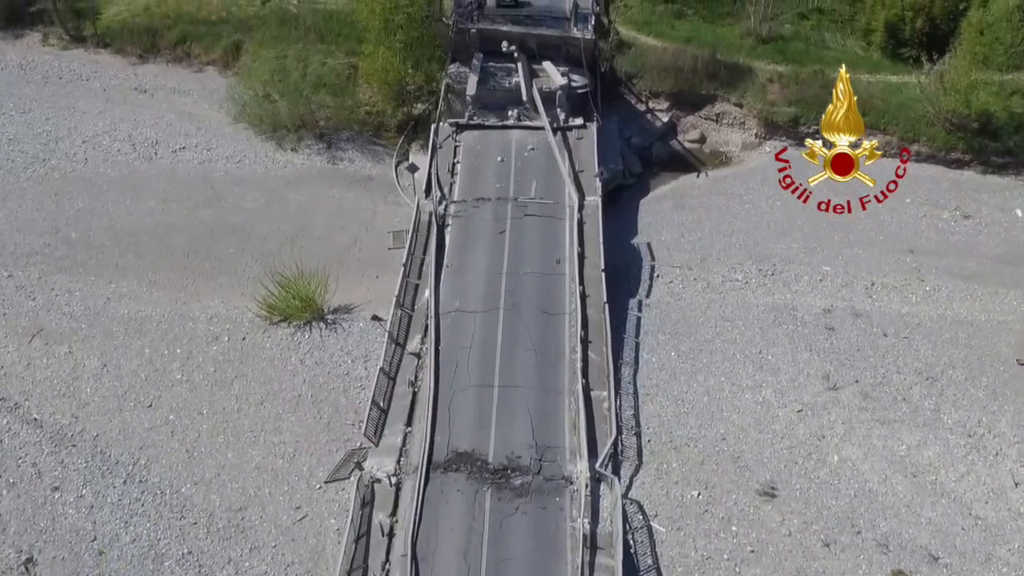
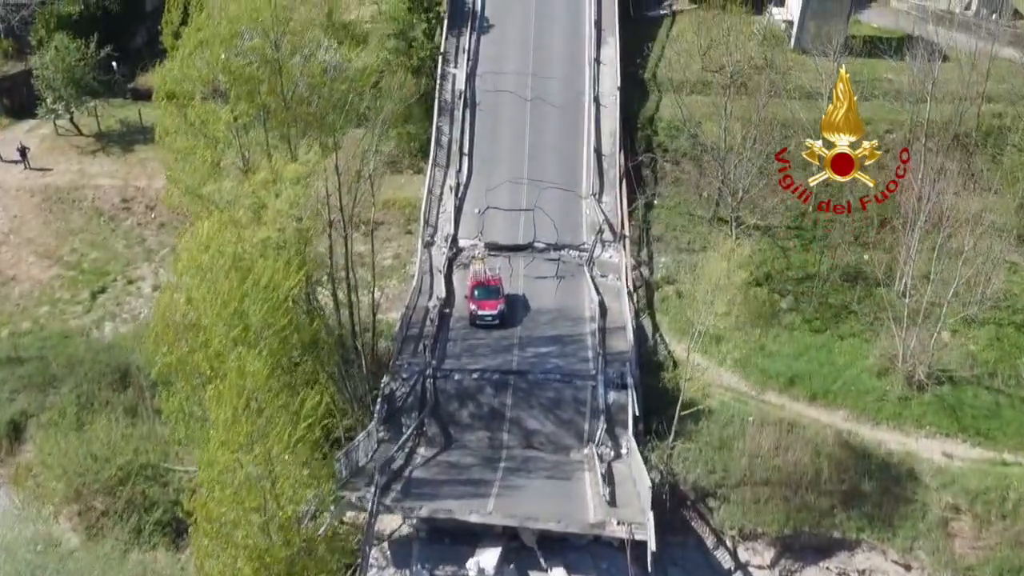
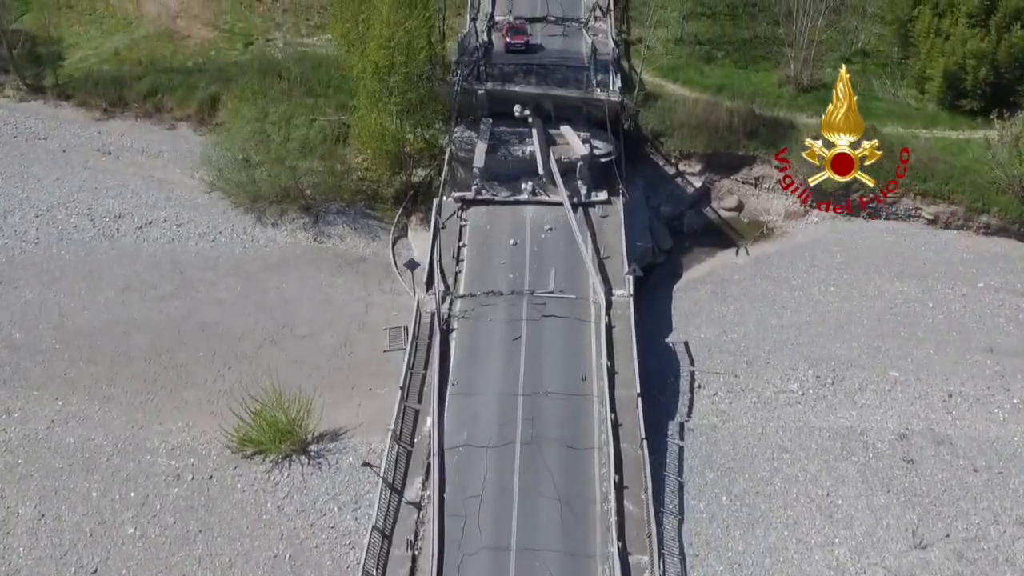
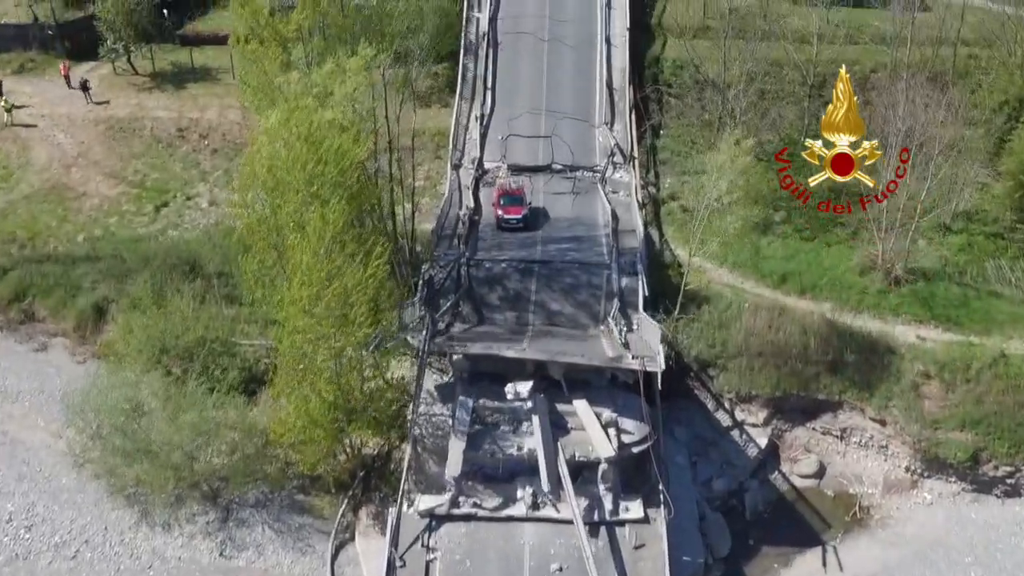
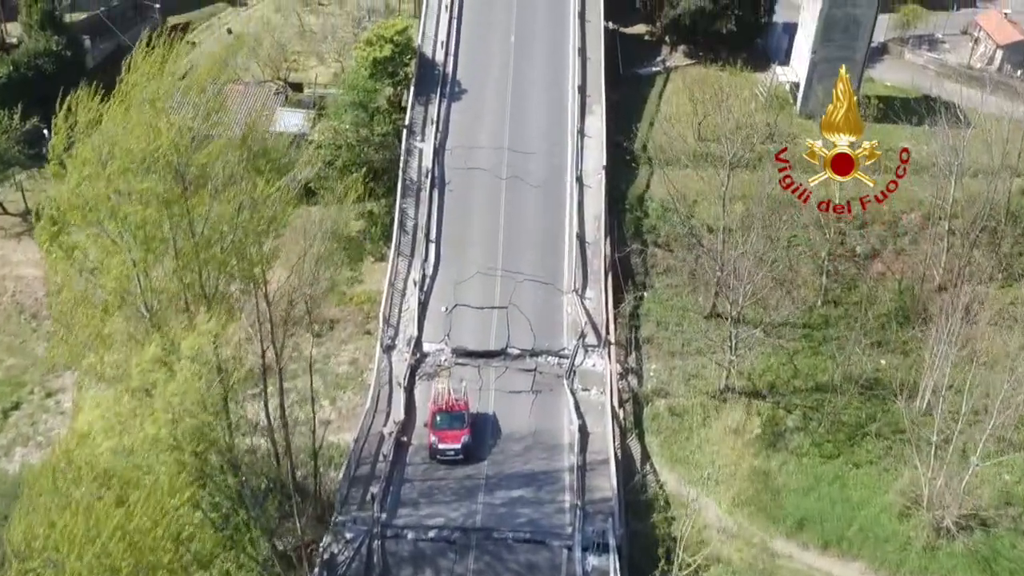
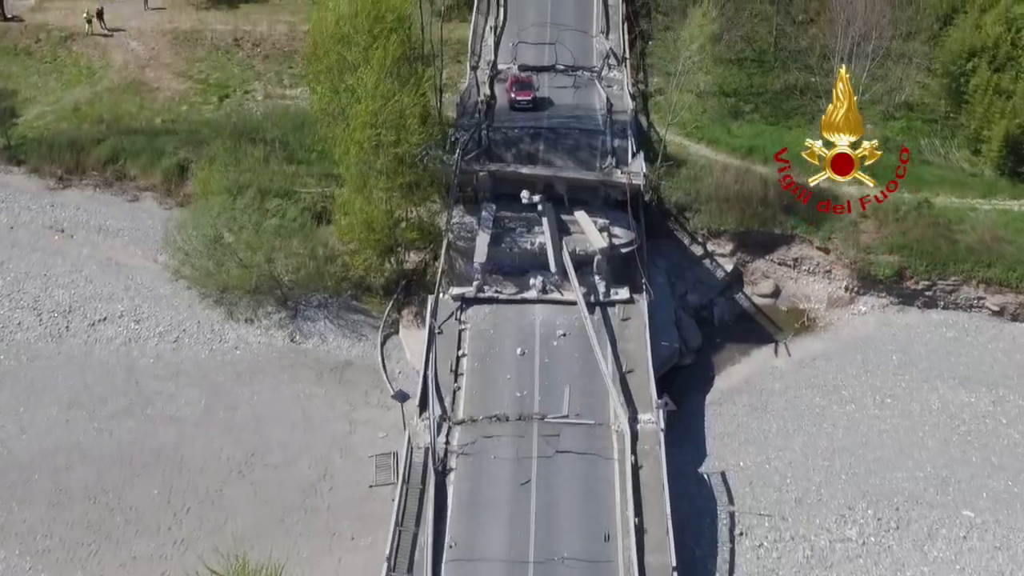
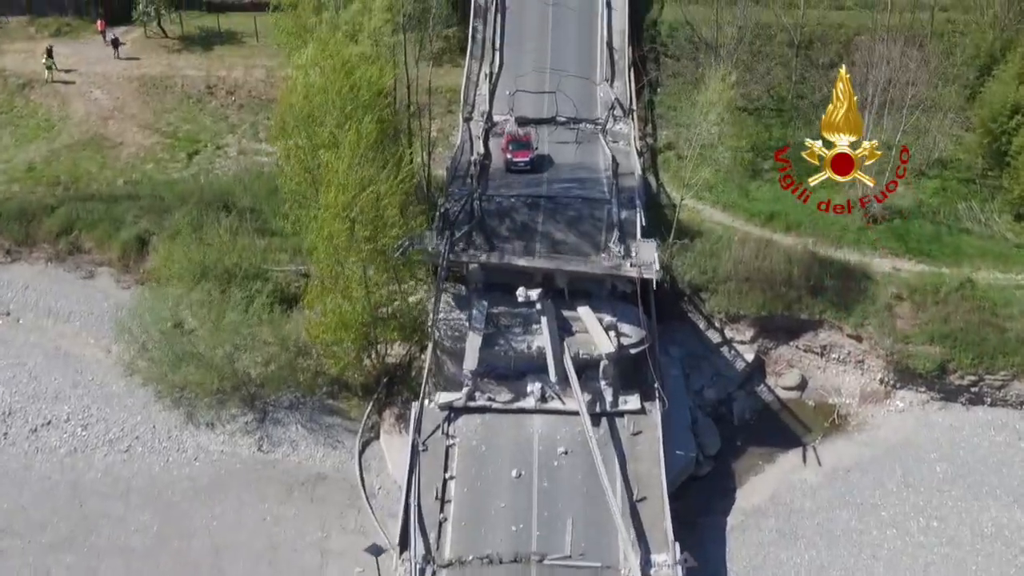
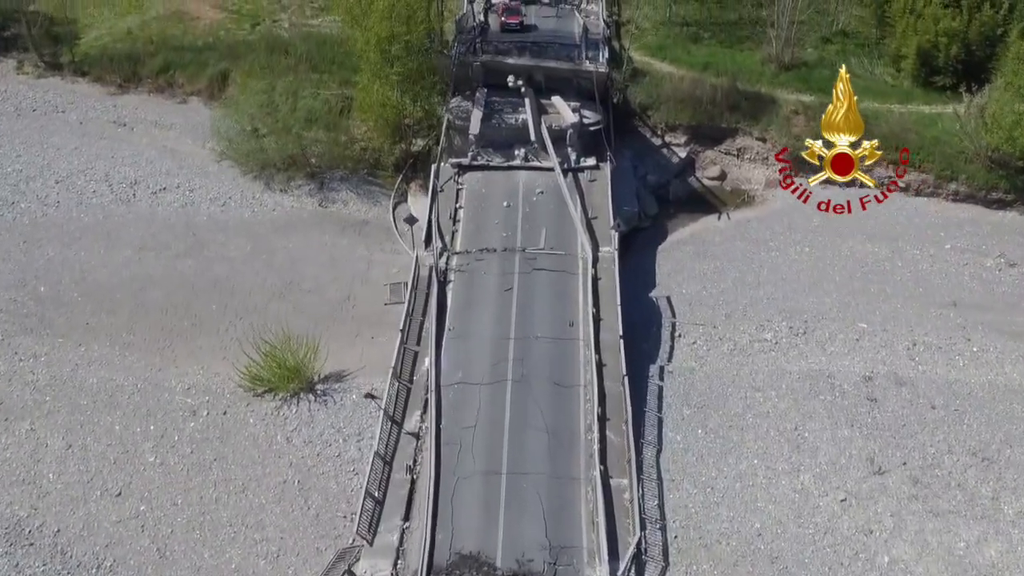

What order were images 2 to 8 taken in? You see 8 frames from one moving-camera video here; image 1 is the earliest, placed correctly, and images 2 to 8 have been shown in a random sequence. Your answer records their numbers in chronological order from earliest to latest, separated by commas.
8, 3, 6, 7, 4, 2, 5
